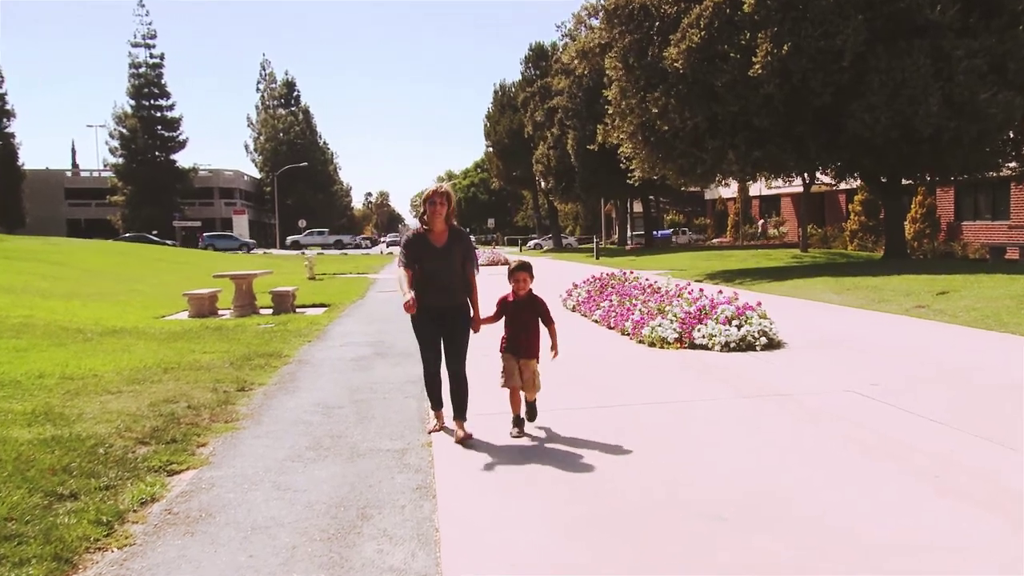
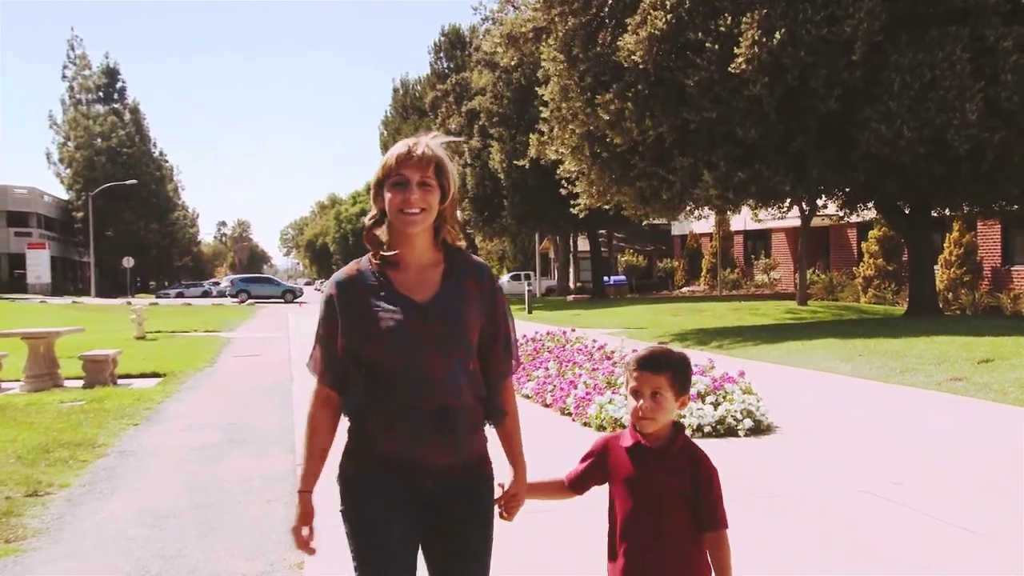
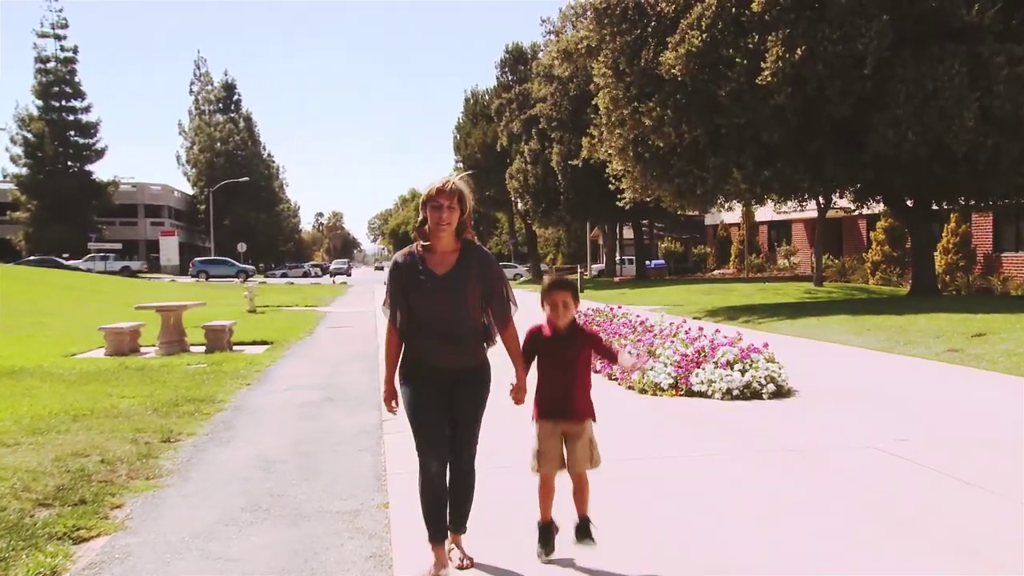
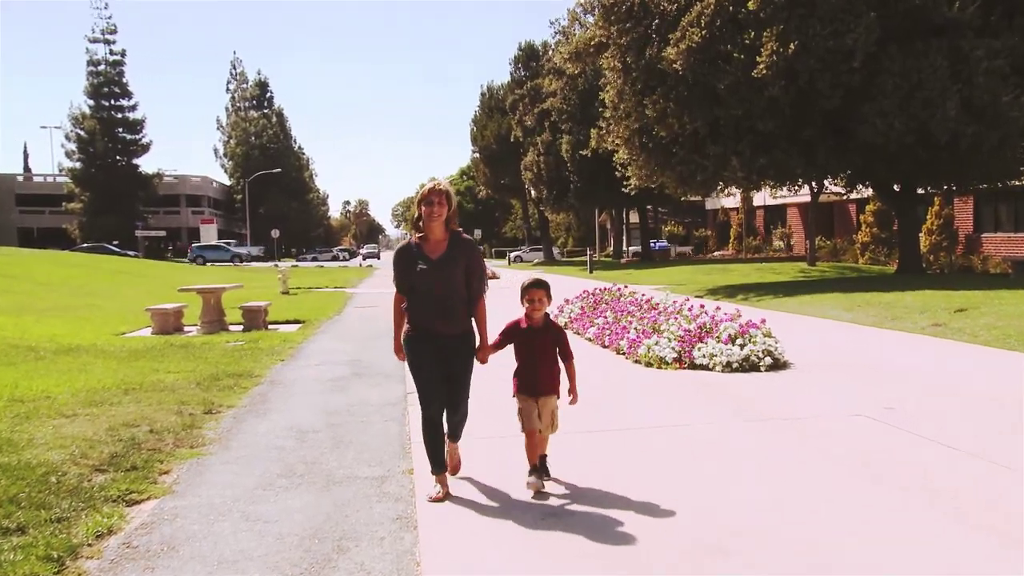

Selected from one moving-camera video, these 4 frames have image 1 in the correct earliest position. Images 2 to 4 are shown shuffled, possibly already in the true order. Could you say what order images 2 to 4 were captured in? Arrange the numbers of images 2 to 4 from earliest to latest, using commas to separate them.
4, 3, 2
